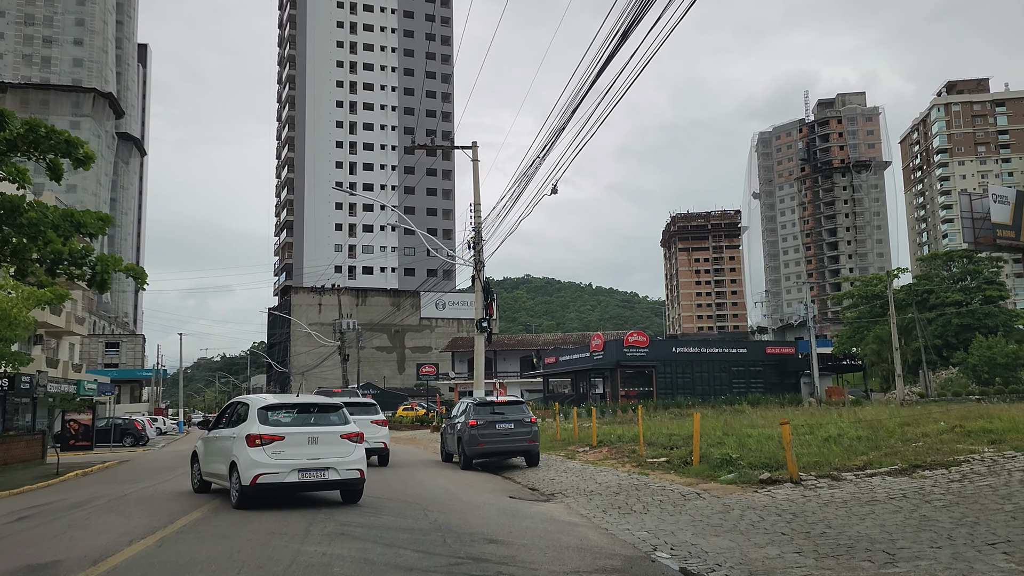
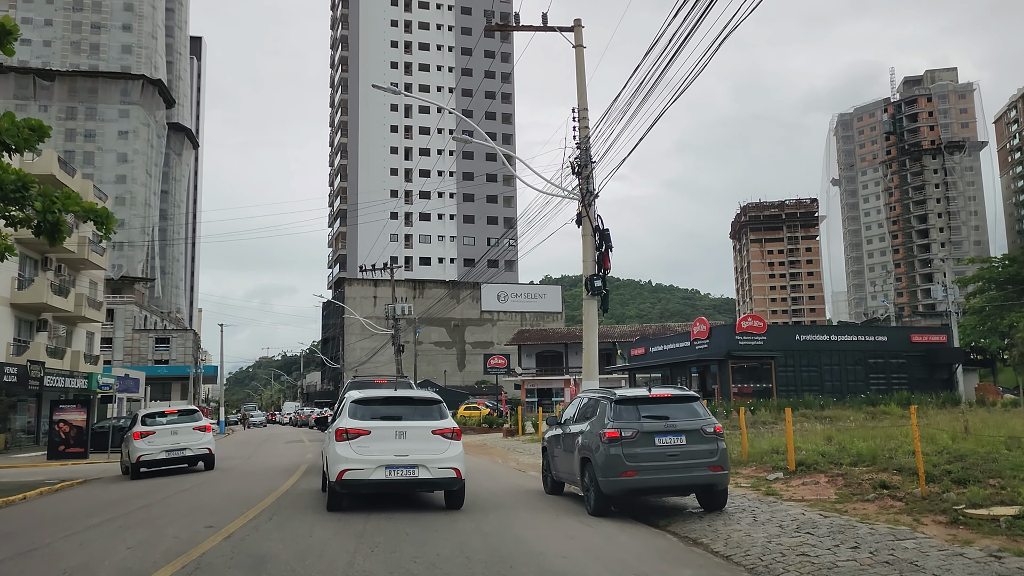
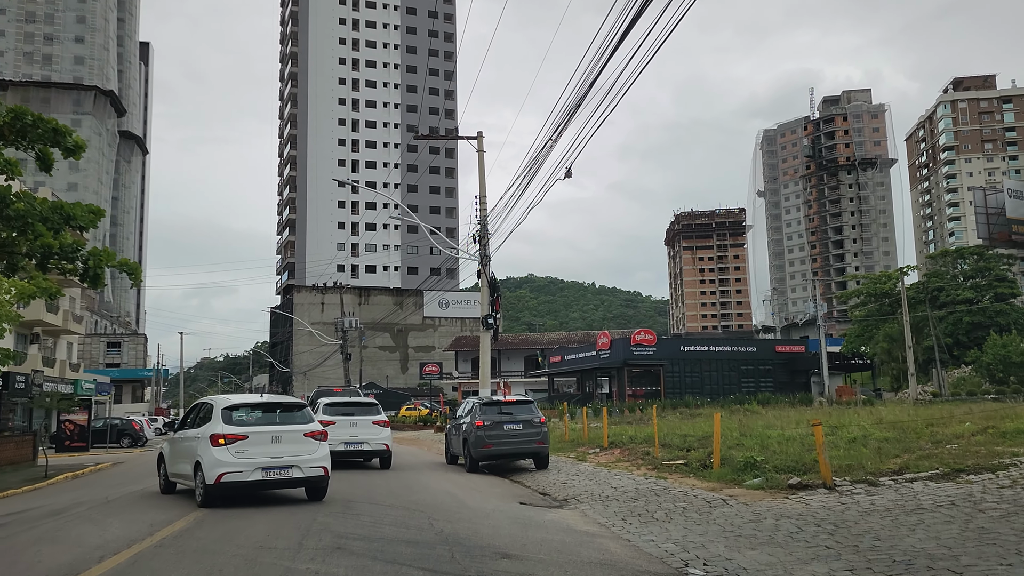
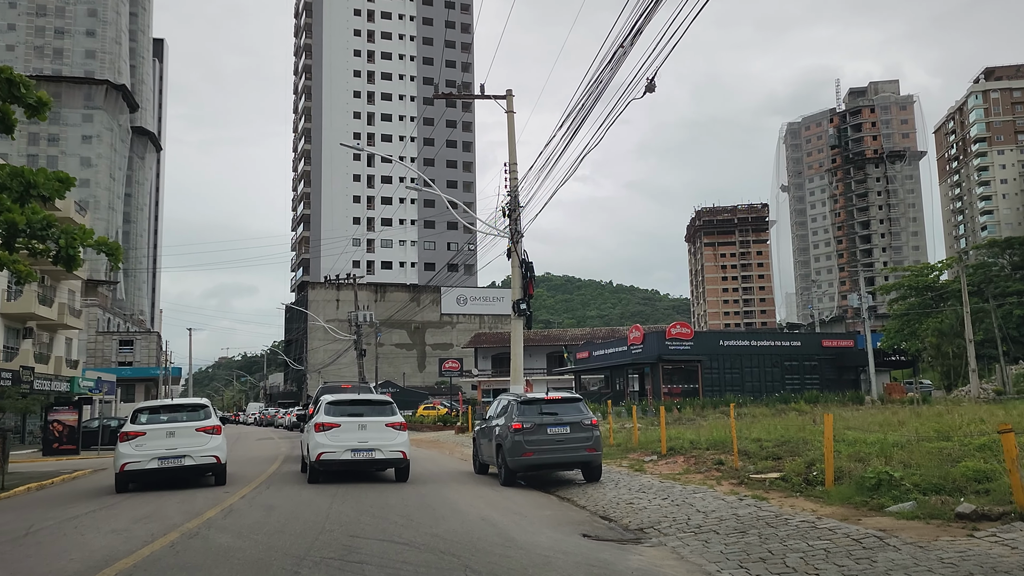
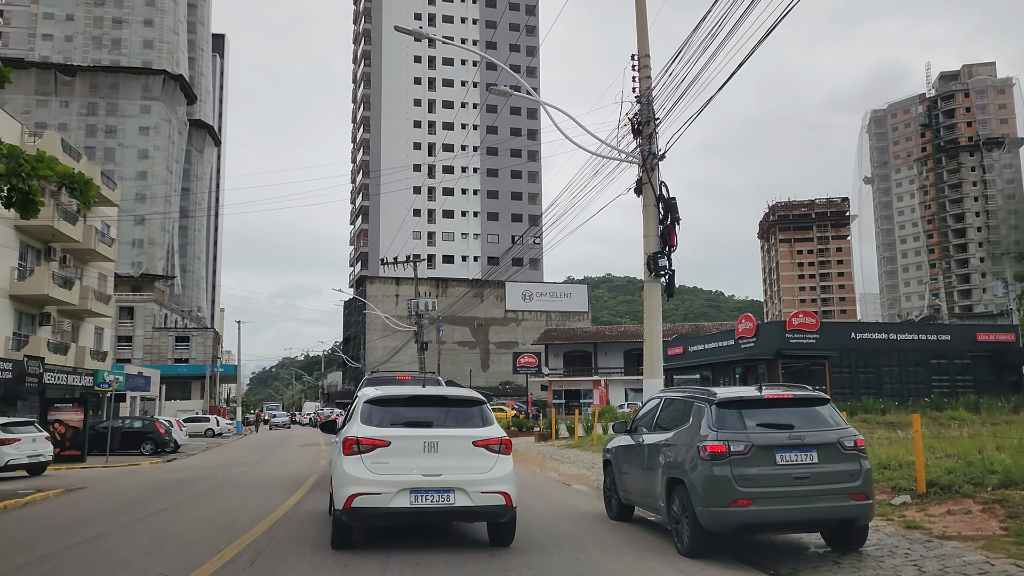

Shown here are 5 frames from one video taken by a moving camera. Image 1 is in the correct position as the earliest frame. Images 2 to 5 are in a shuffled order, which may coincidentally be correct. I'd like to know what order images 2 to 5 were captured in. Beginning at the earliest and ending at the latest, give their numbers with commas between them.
3, 4, 2, 5
